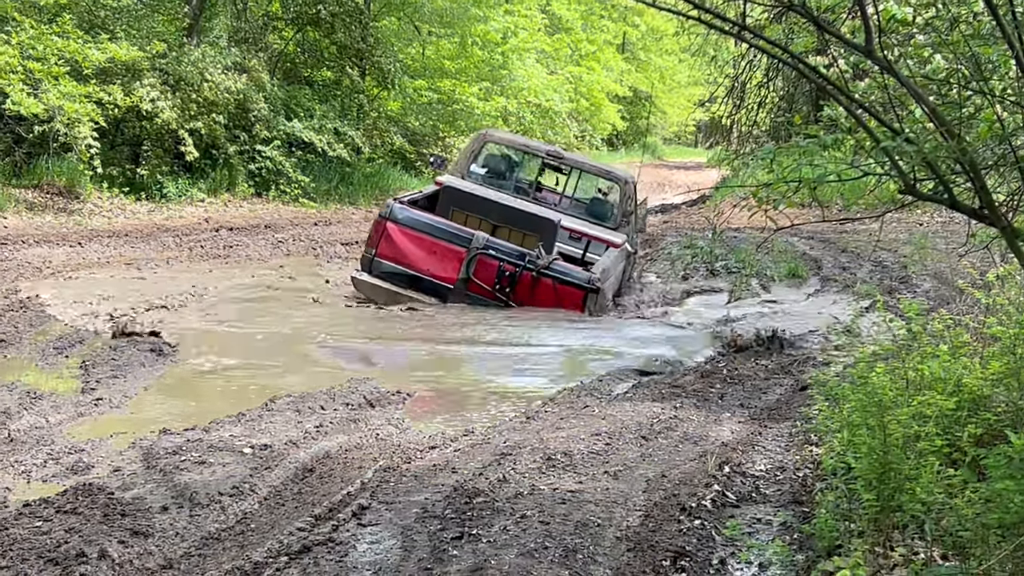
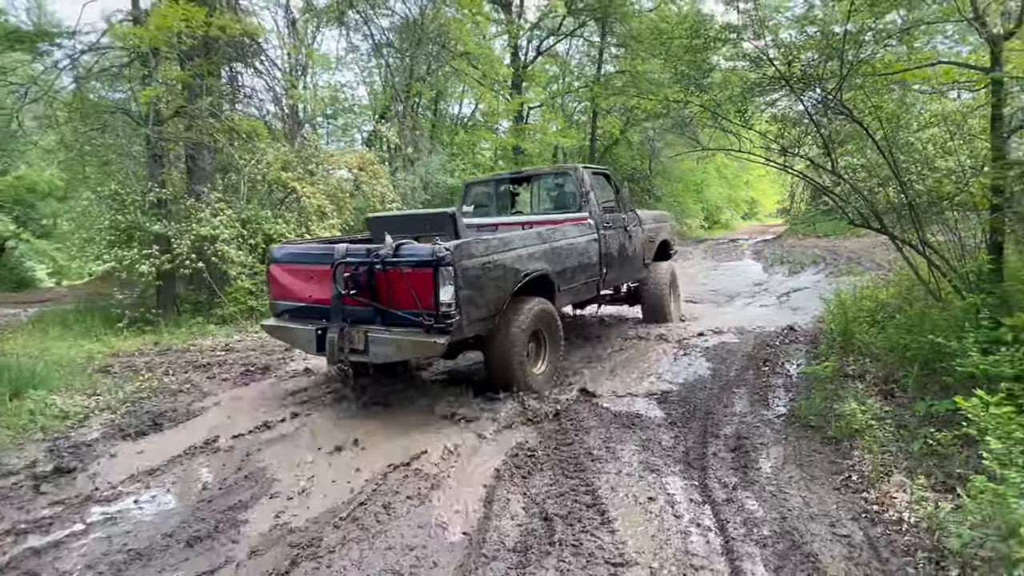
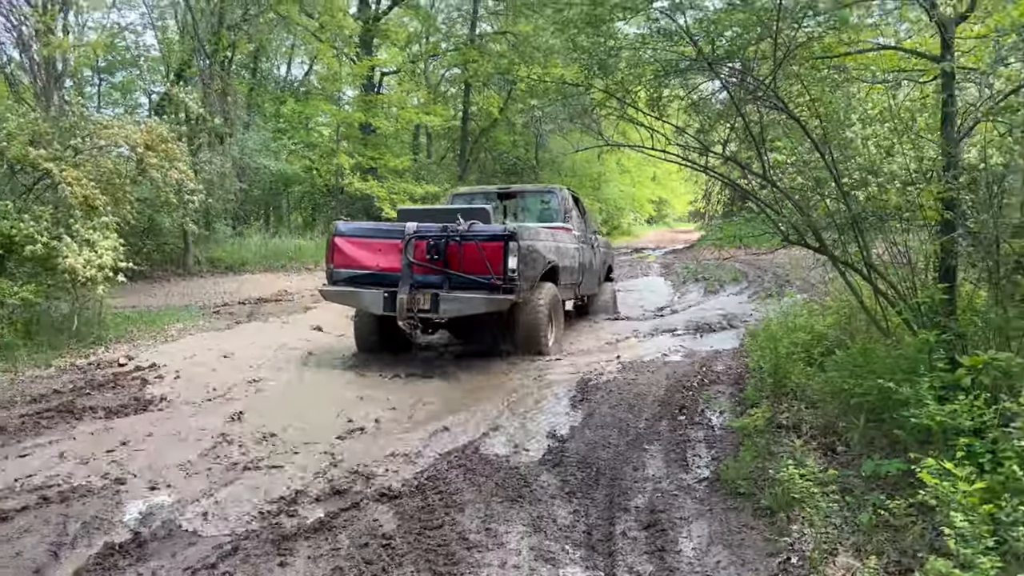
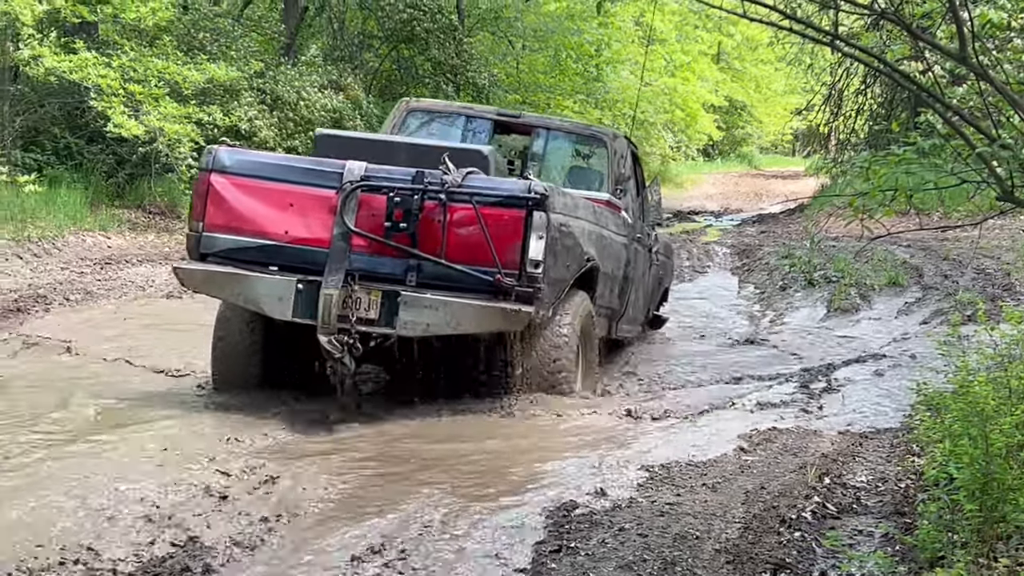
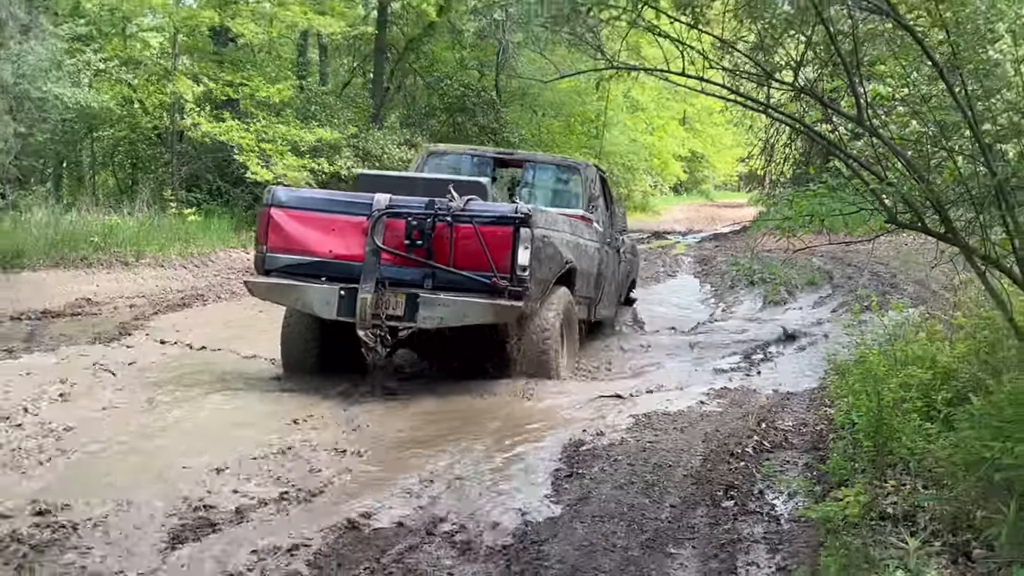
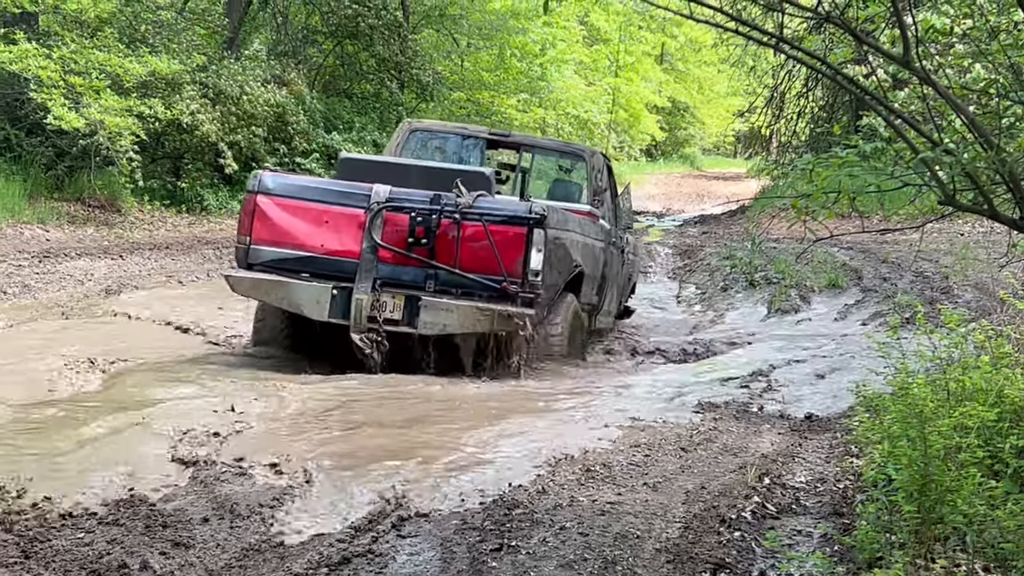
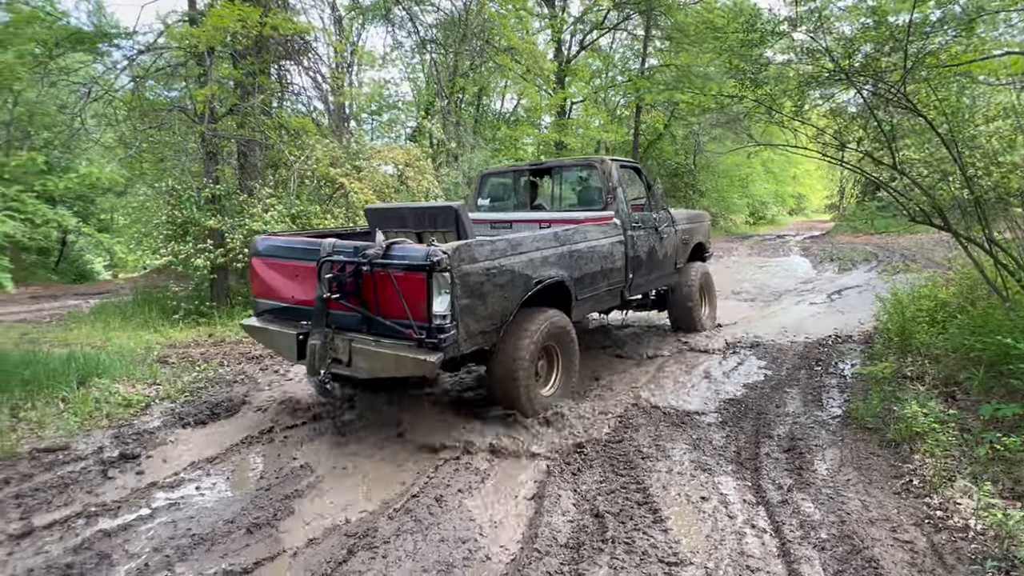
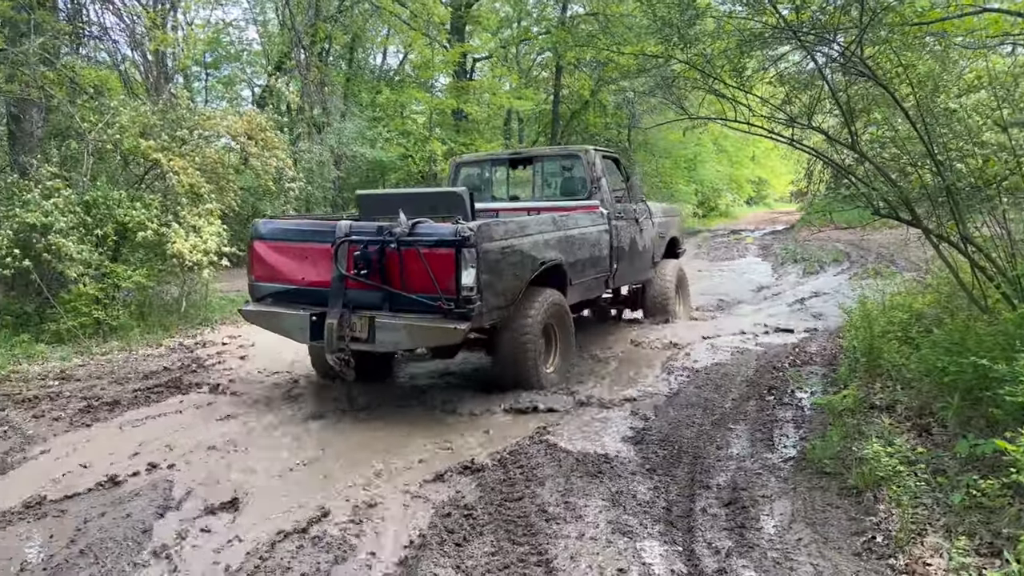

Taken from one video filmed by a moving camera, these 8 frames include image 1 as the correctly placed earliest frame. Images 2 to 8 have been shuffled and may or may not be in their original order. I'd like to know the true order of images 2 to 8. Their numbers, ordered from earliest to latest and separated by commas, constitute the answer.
6, 4, 5, 3, 8, 2, 7
